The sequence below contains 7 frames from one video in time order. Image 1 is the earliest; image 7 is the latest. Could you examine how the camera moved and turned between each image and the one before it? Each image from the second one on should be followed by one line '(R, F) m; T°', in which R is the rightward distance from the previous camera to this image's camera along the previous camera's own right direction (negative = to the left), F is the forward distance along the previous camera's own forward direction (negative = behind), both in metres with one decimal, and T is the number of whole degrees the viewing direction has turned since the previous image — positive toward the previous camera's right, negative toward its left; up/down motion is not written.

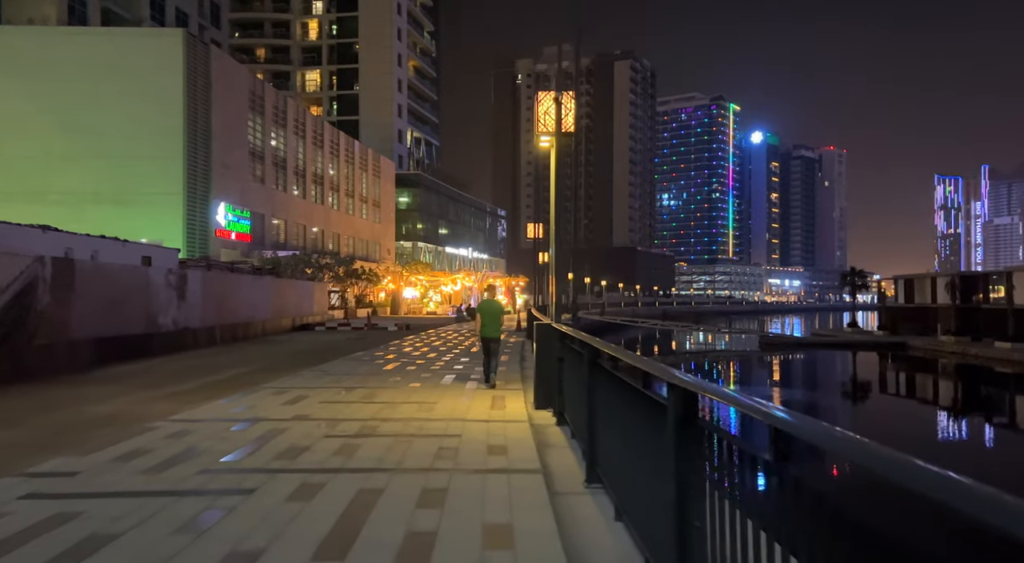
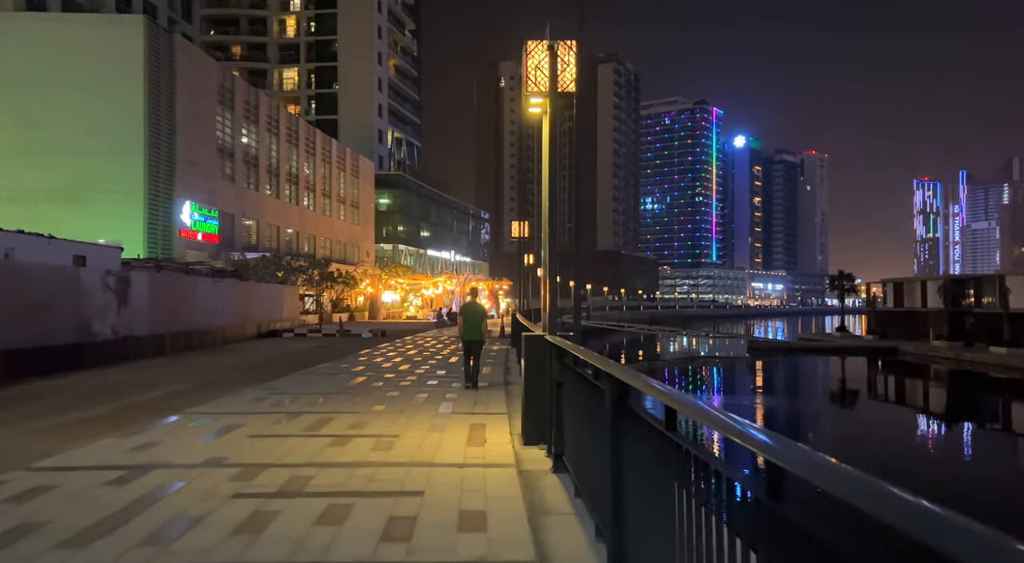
(0.0, +1.9) m; +1°
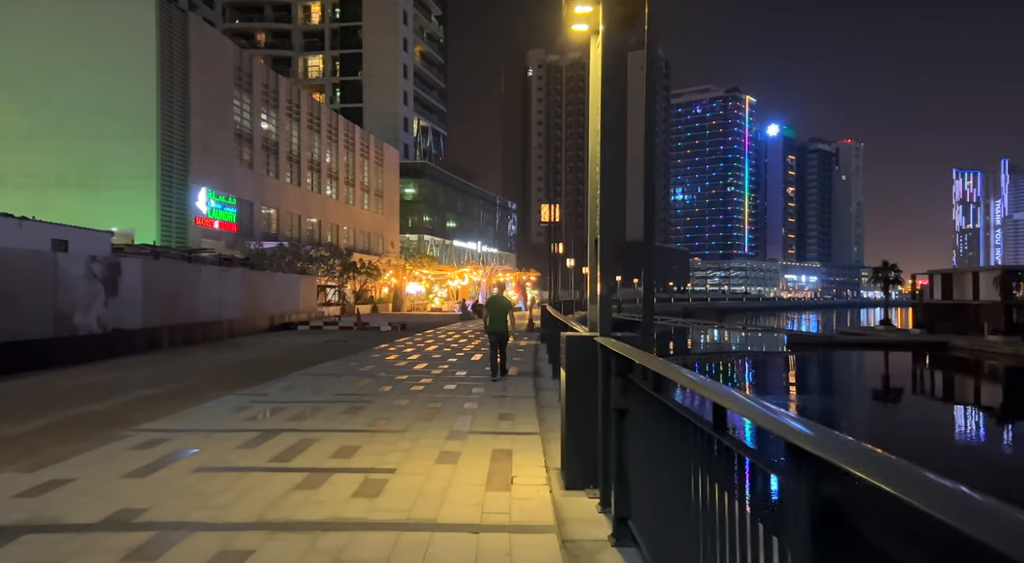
(-0.1, +2.0) m; -2°
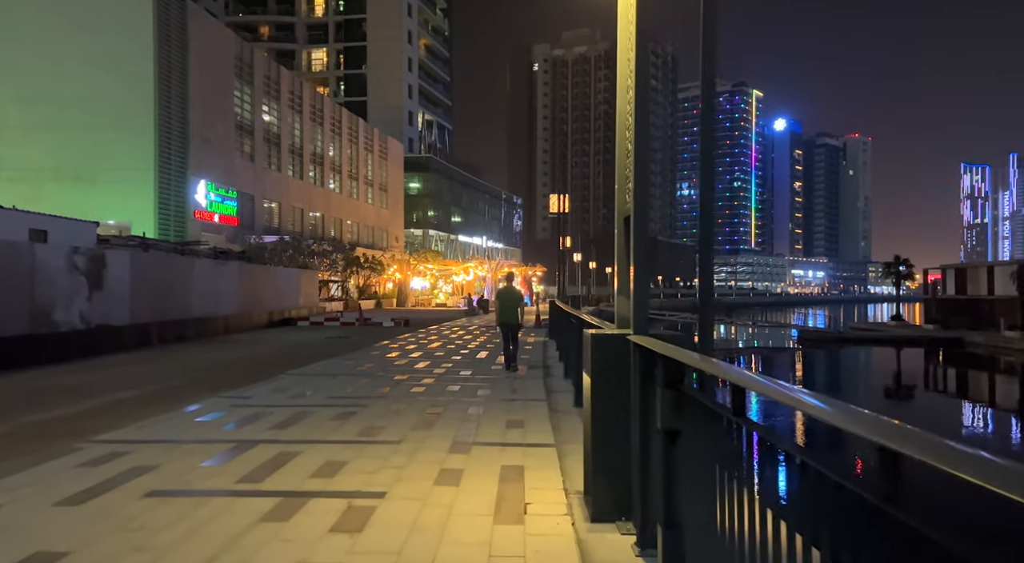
(-0.1, +0.9) m; 0°
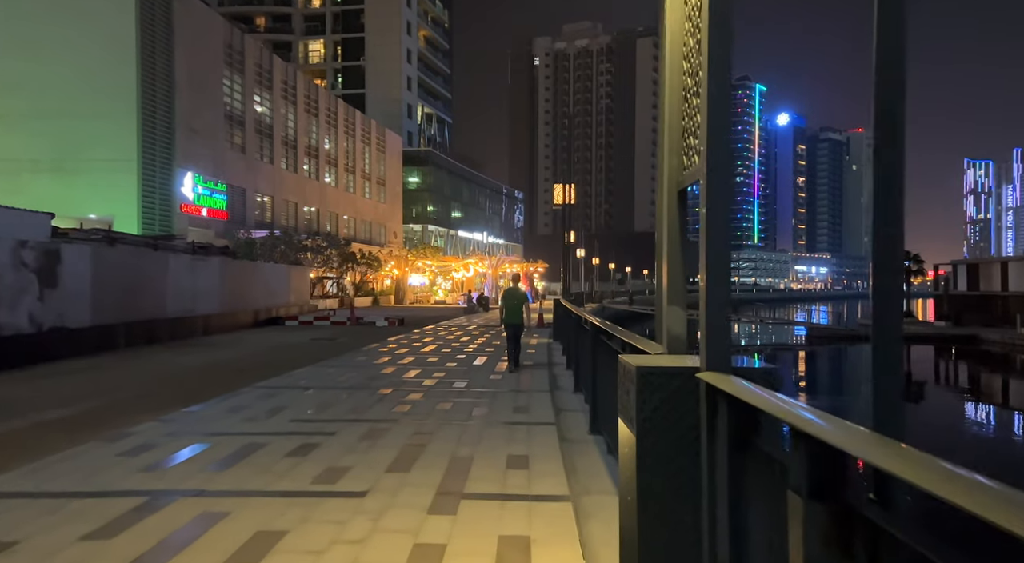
(0.0, +1.5) m; 0°
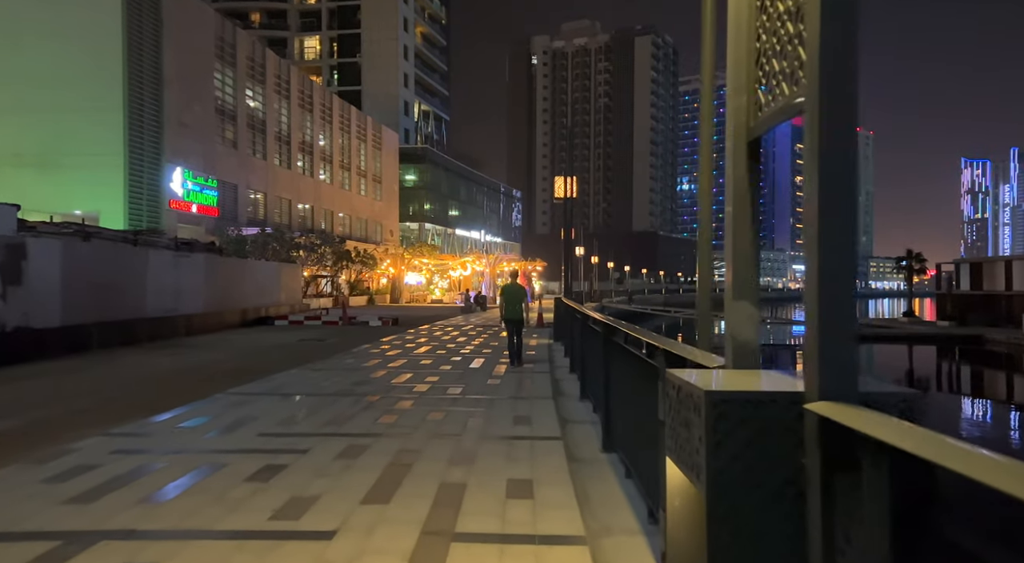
(0.0, +0.9) m; 0°
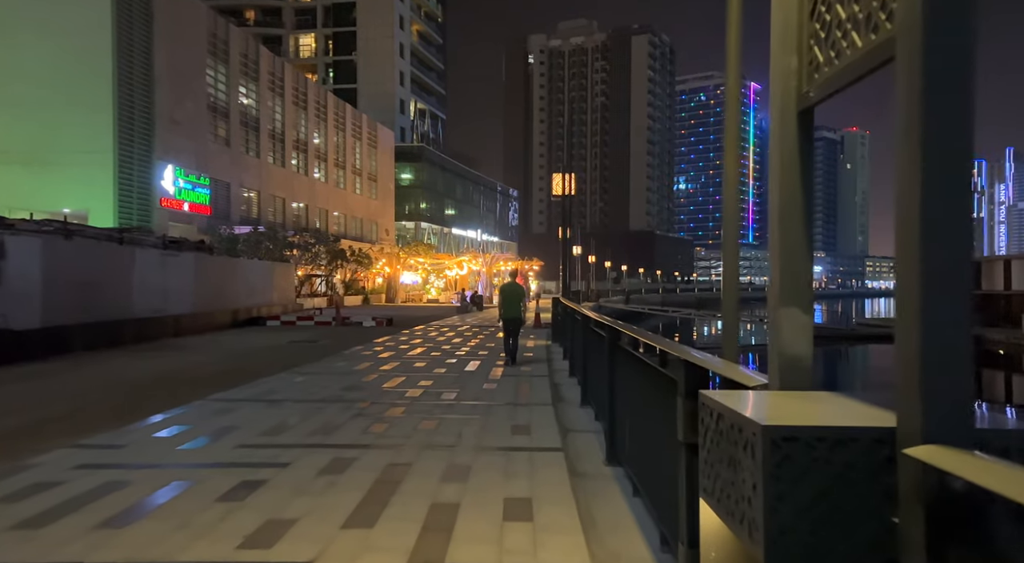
(0.0, +0.4) m; 0°
